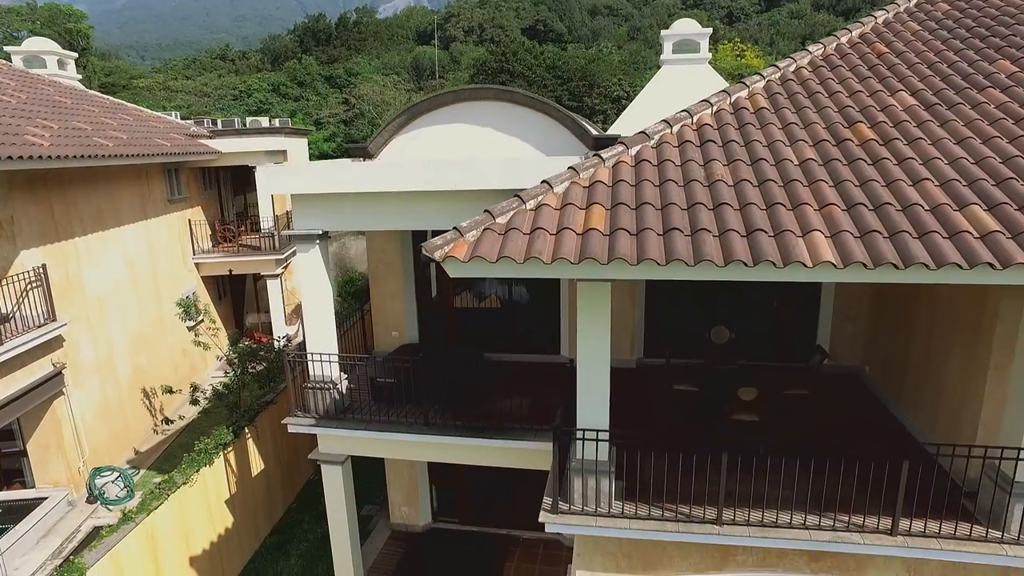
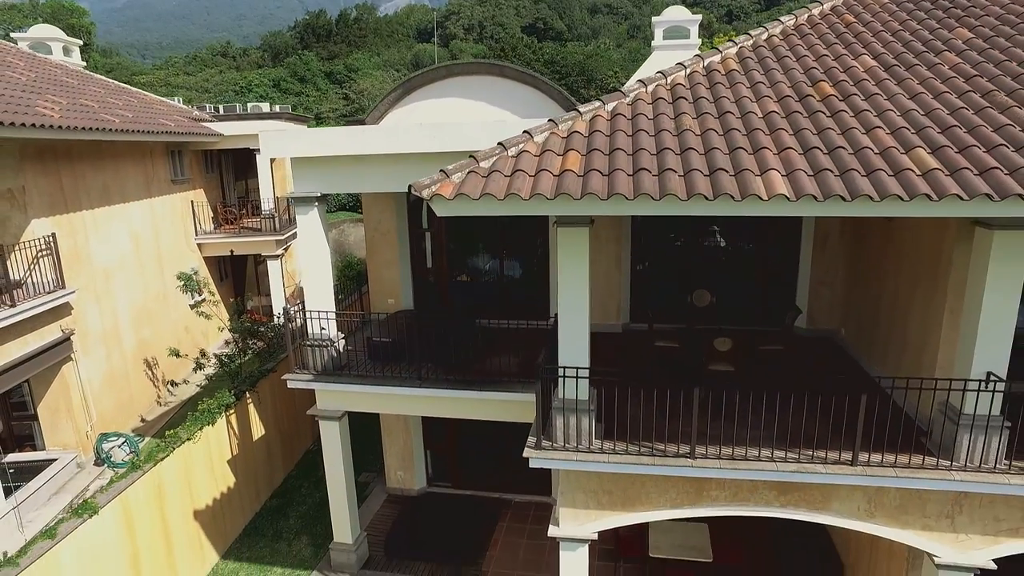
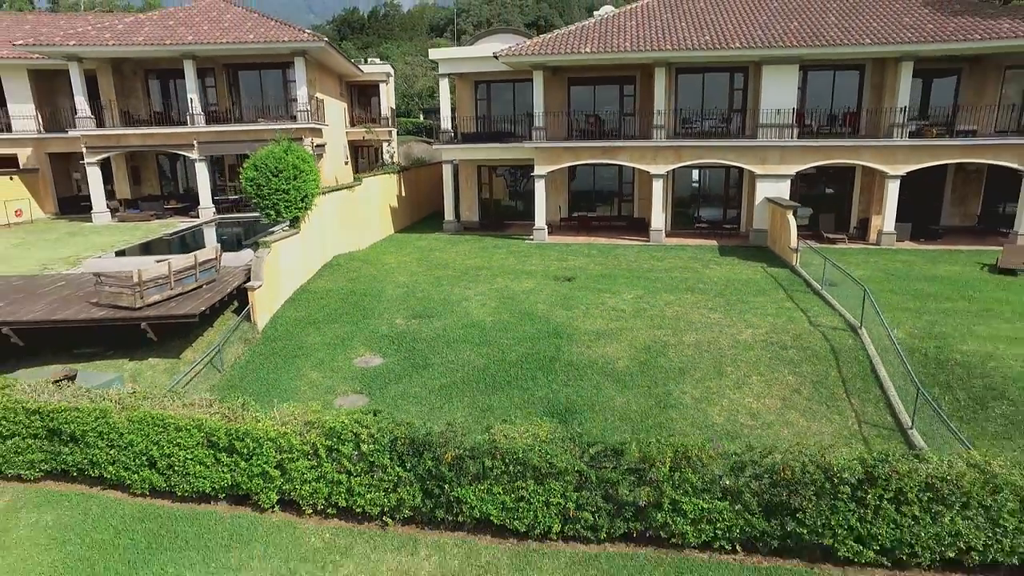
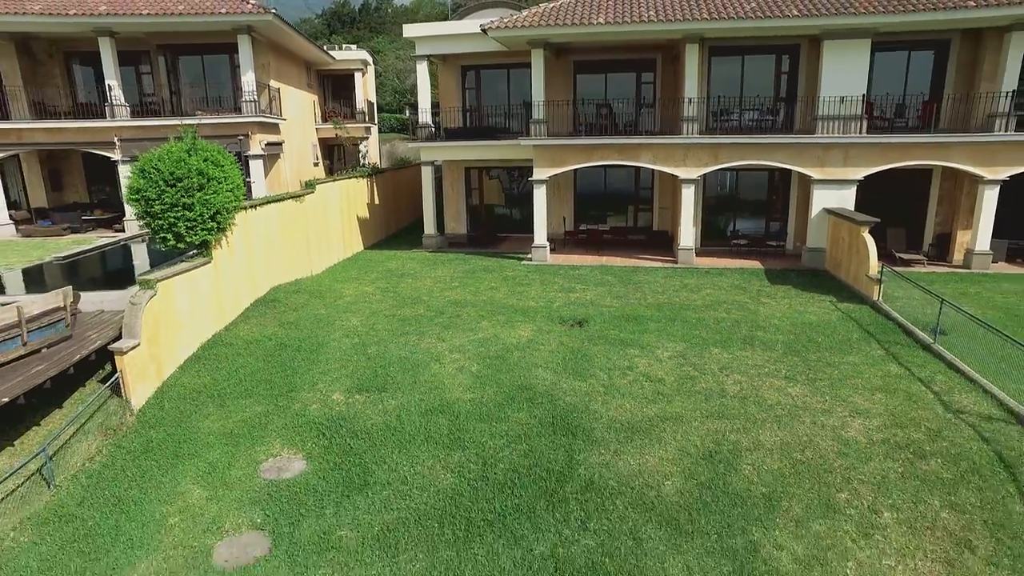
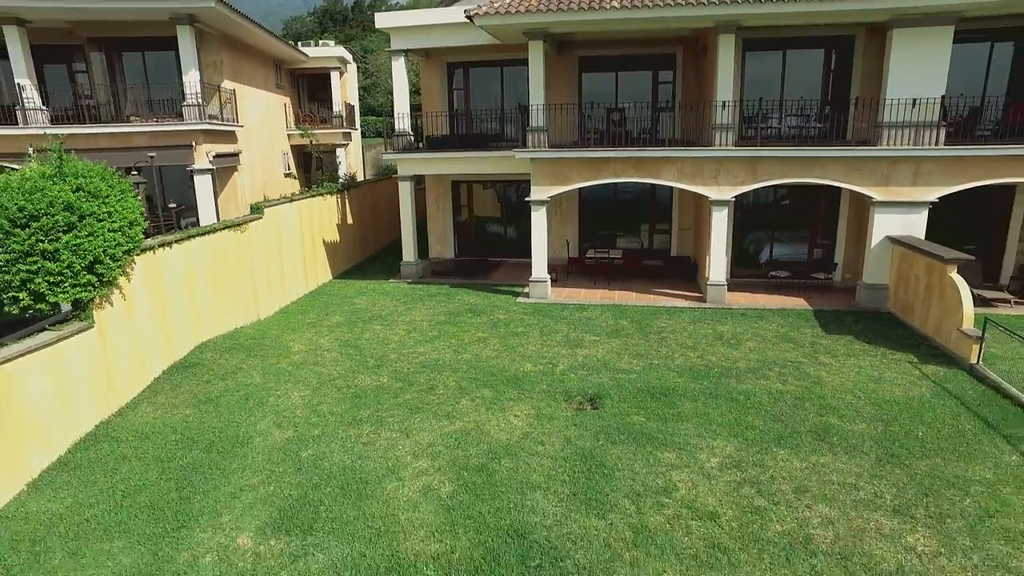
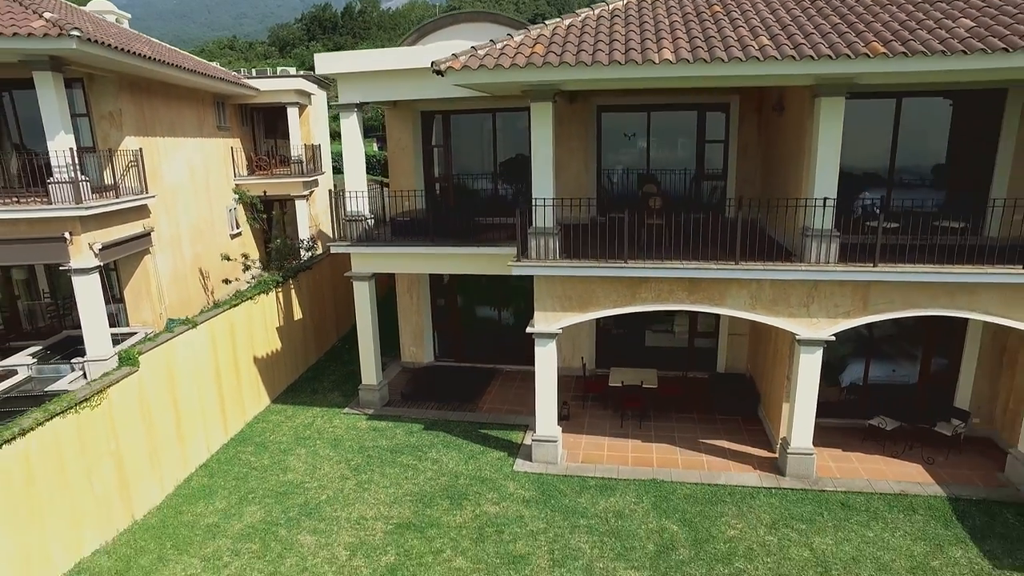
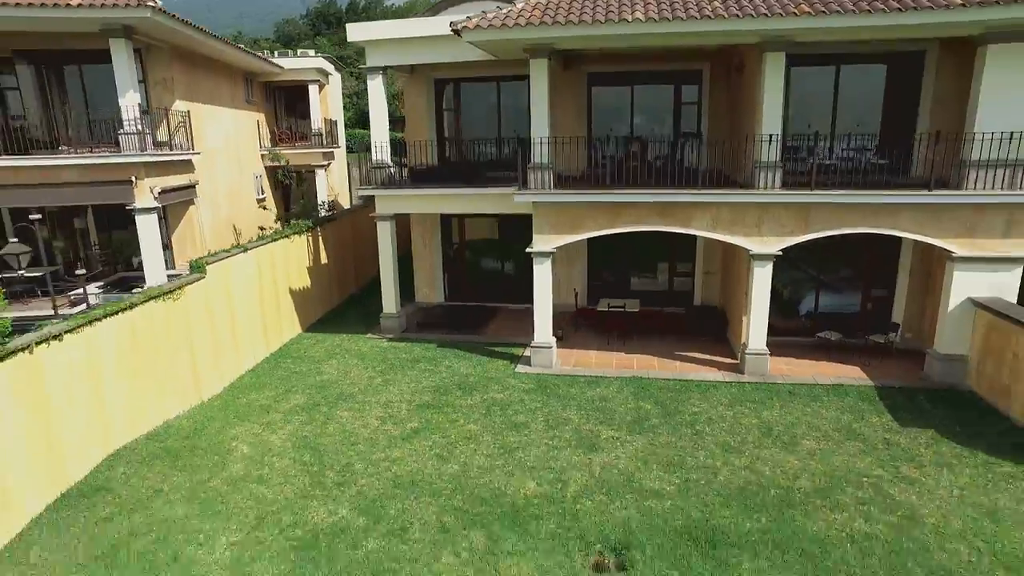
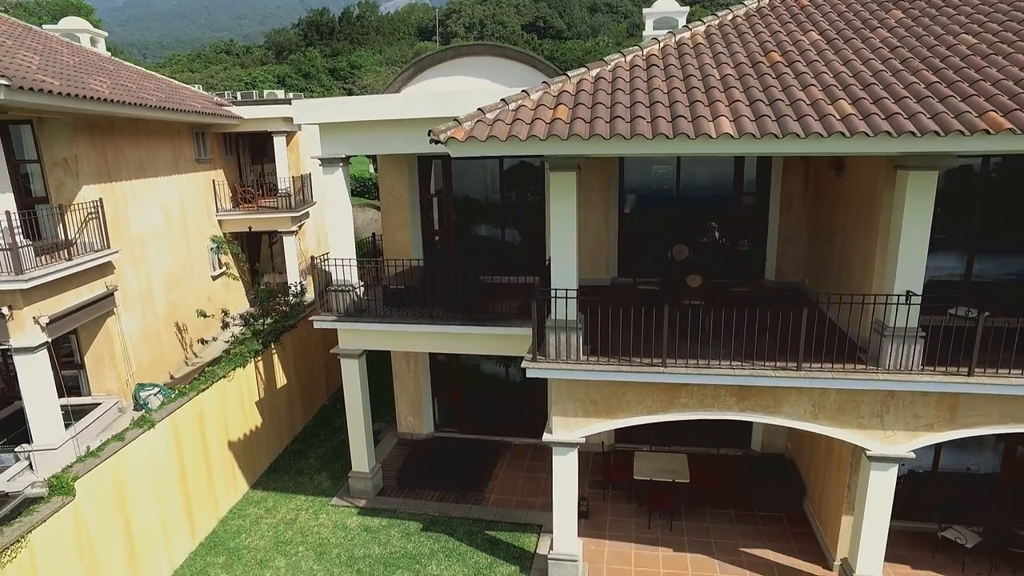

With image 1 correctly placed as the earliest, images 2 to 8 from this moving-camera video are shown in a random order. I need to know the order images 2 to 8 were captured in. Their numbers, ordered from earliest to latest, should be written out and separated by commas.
2, 8, 6, 7, 5, 4, 3
